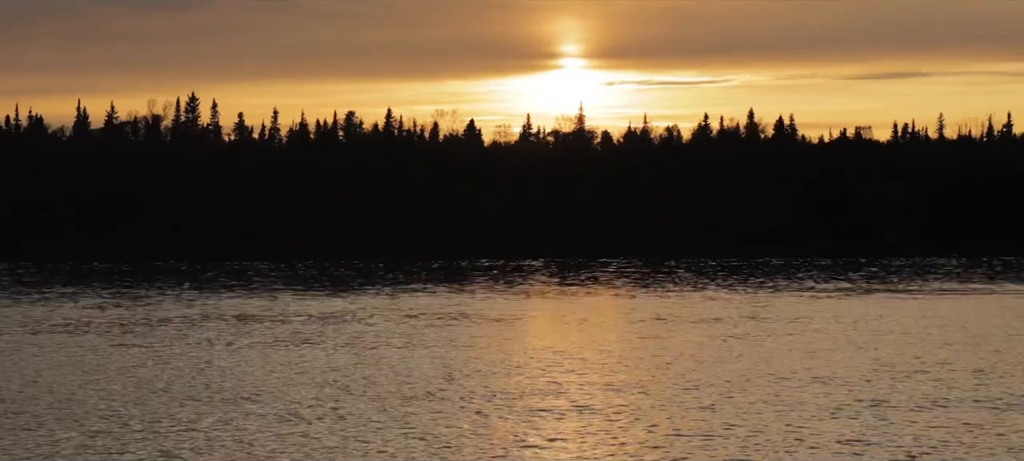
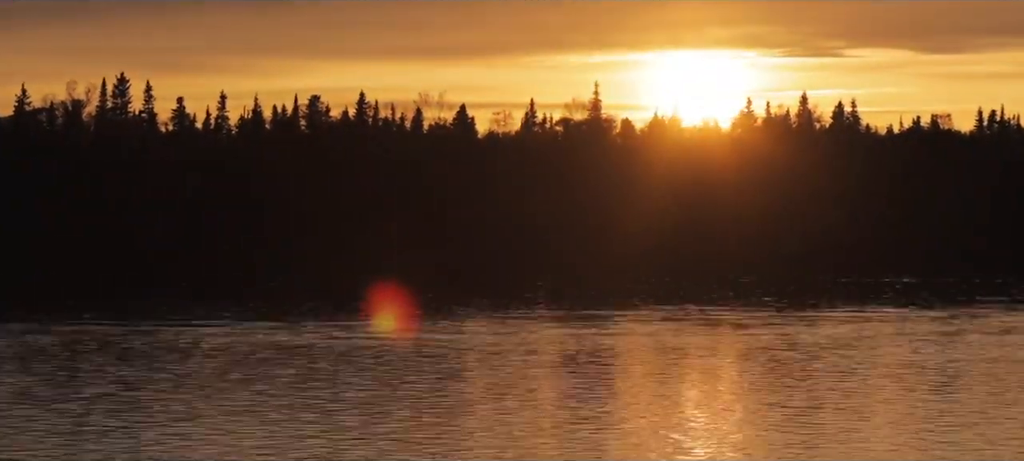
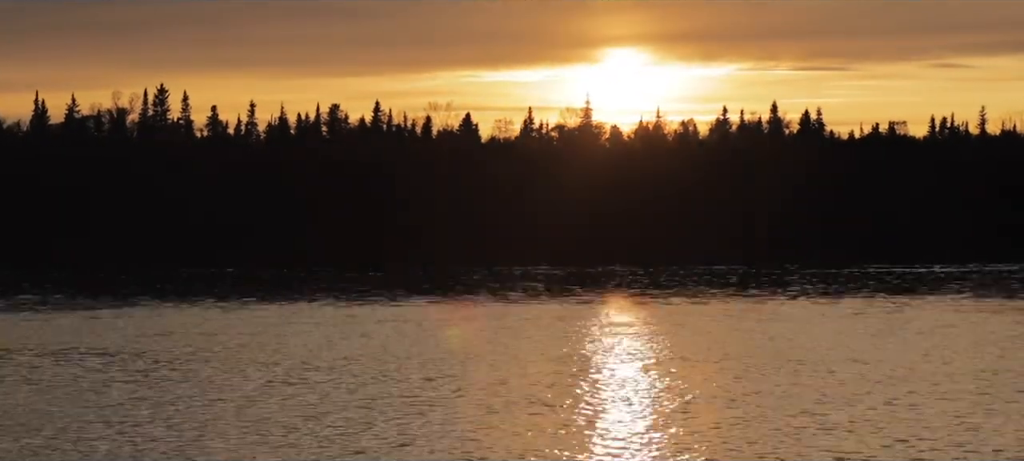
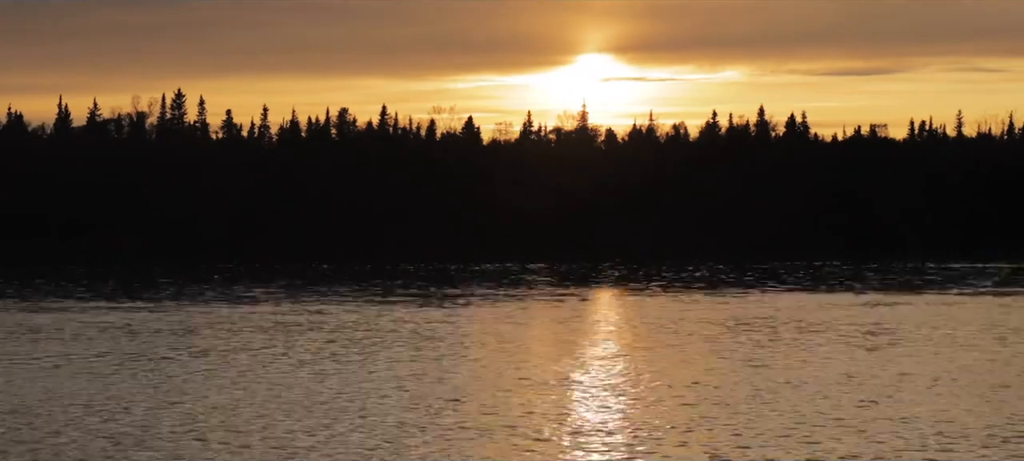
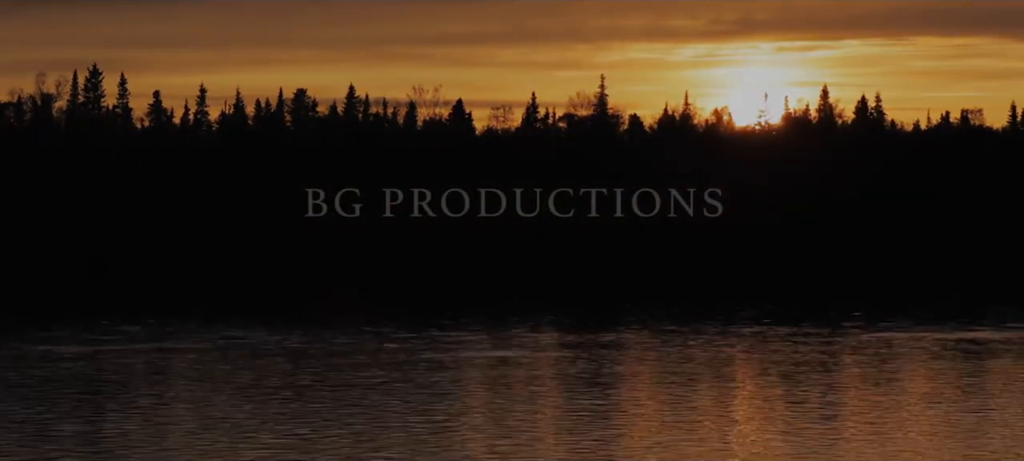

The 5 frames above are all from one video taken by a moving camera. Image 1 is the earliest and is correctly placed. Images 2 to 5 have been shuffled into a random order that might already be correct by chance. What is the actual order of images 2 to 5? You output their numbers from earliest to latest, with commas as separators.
4, 3, 2, 5
